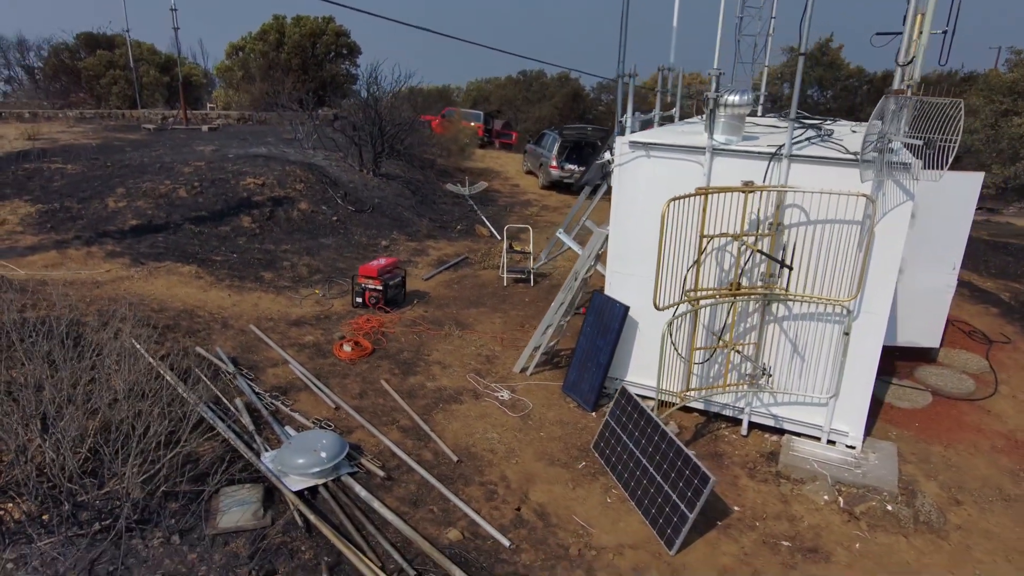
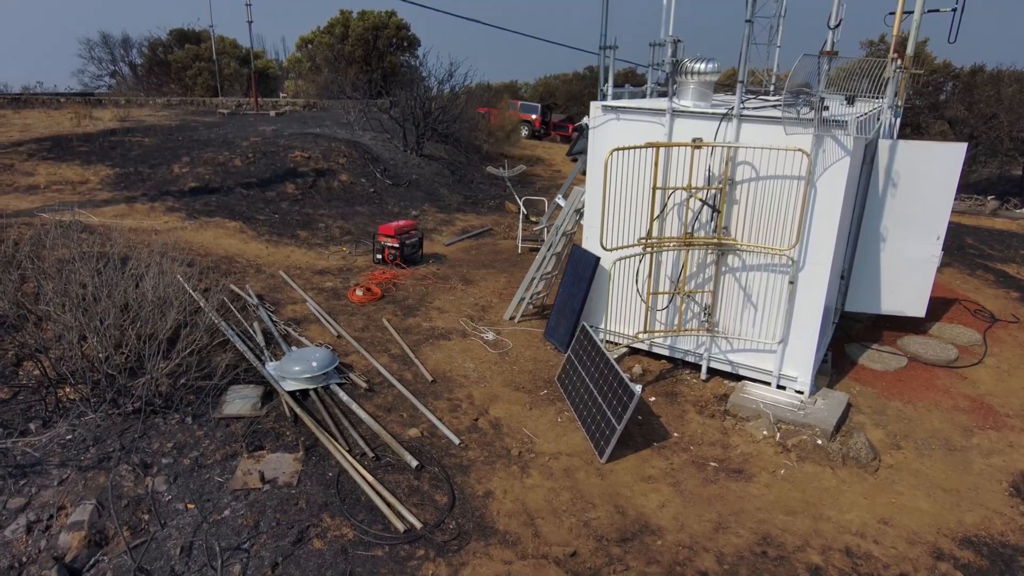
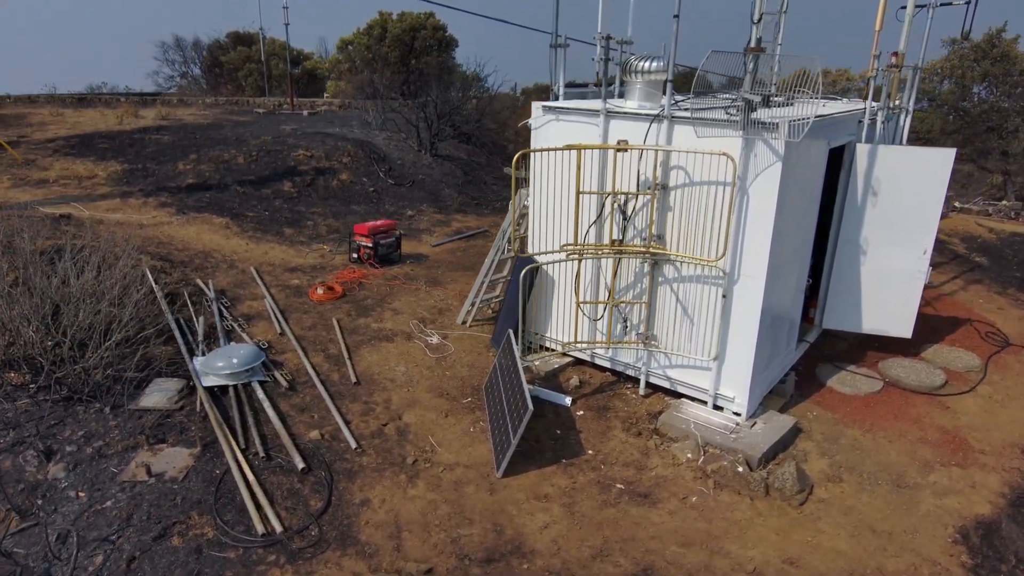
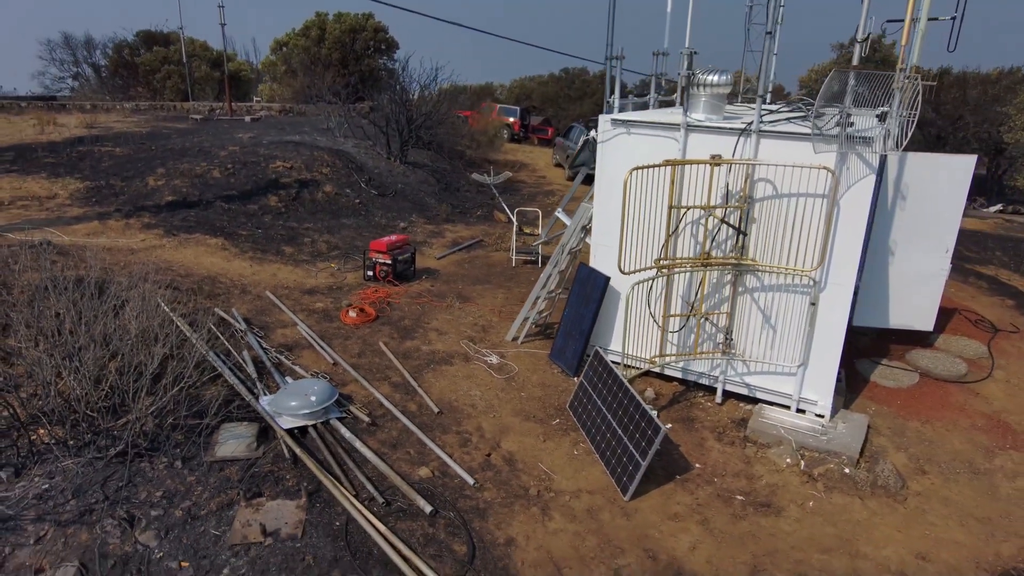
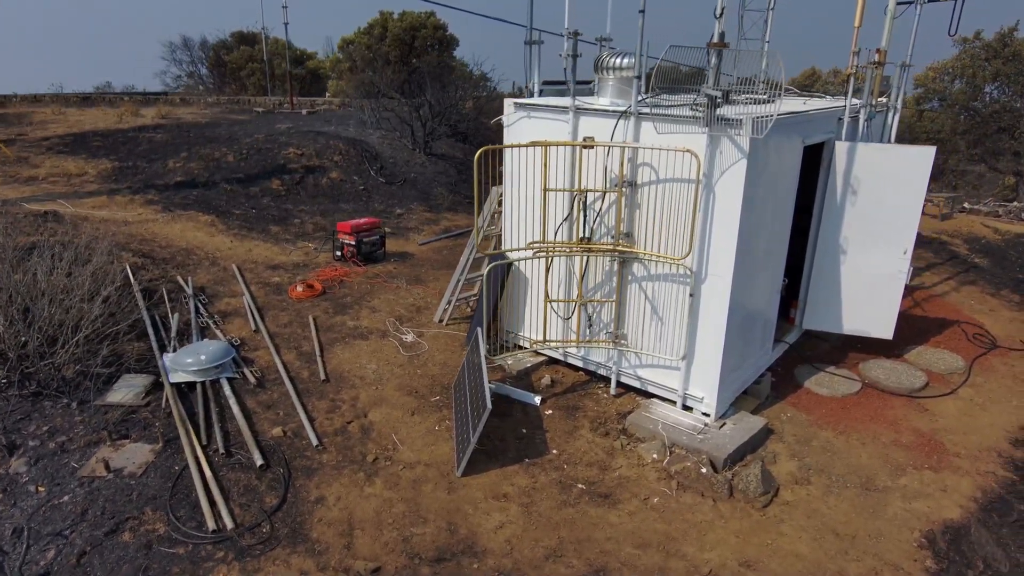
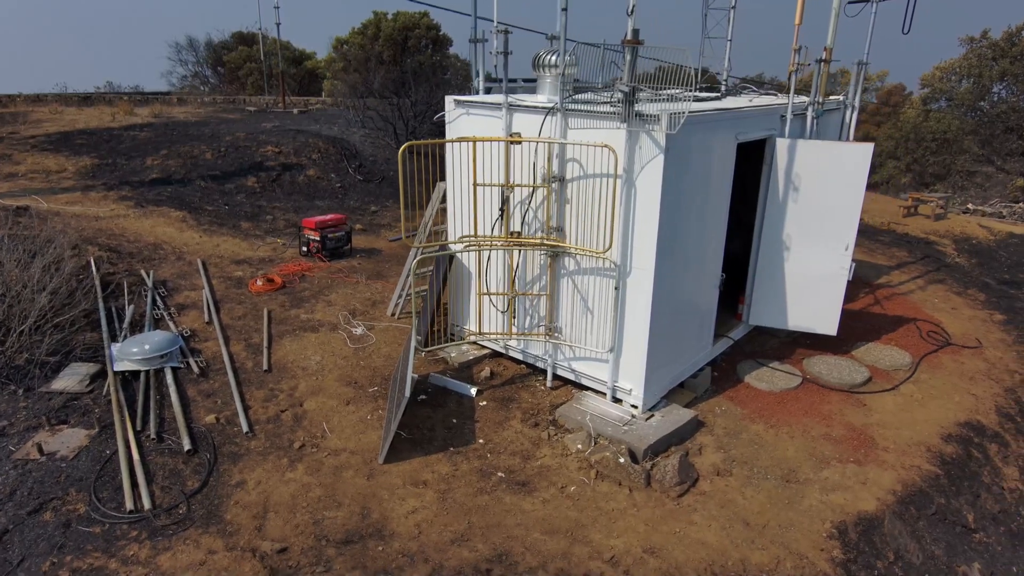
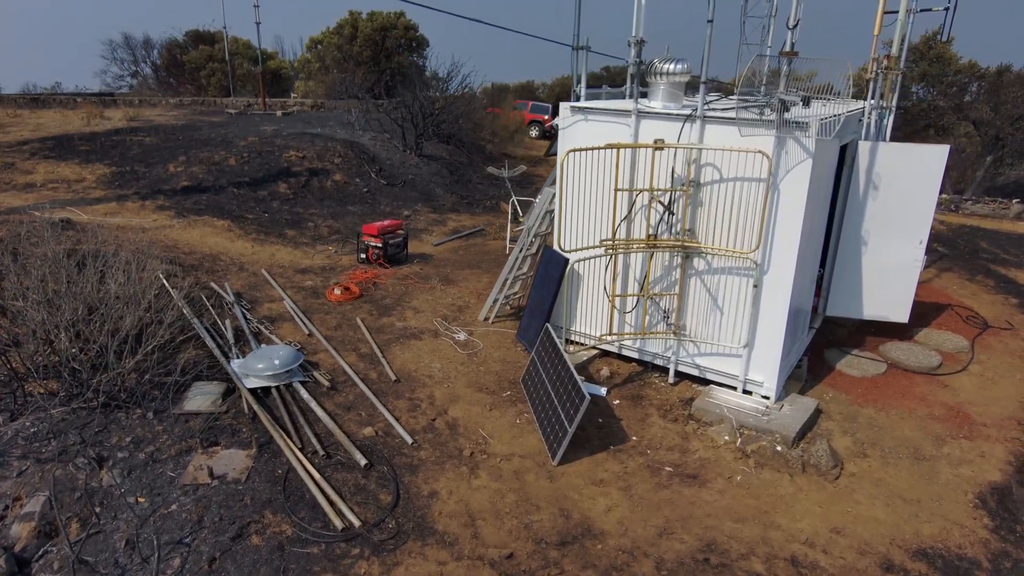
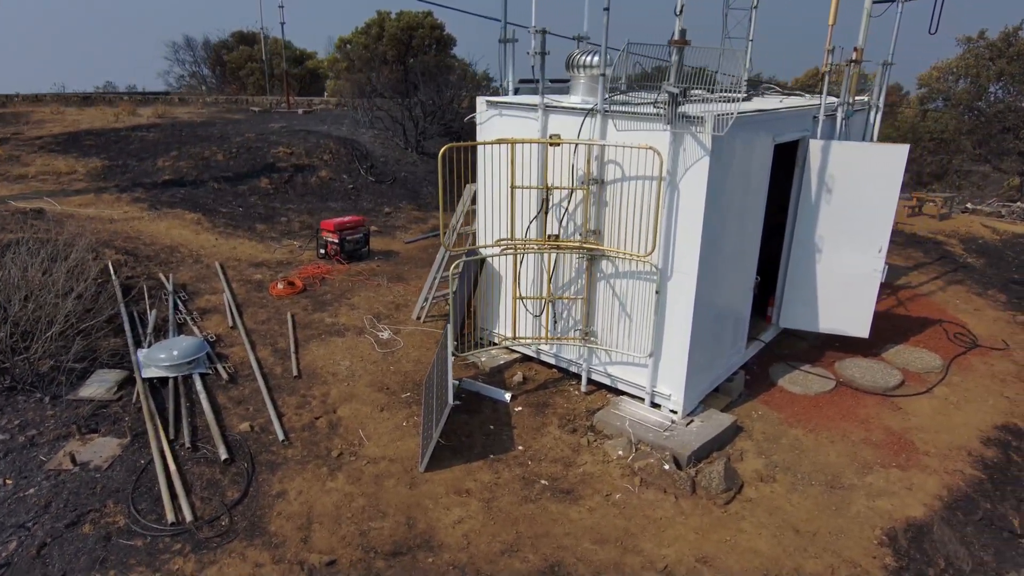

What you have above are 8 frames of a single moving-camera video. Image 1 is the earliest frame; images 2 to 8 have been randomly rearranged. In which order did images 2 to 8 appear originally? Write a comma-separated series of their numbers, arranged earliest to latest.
4, 2, 7, 3, 5, 8, 6
